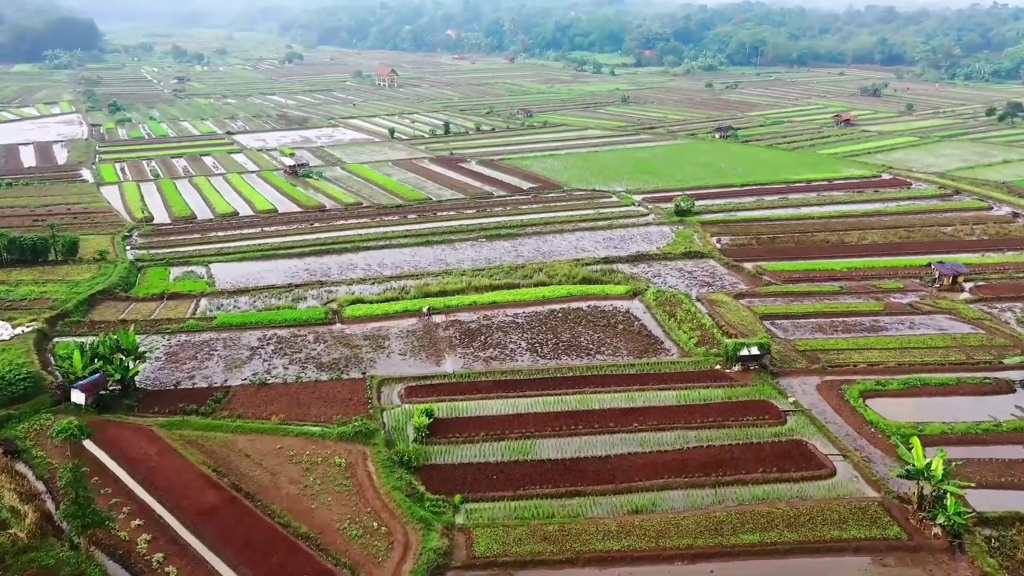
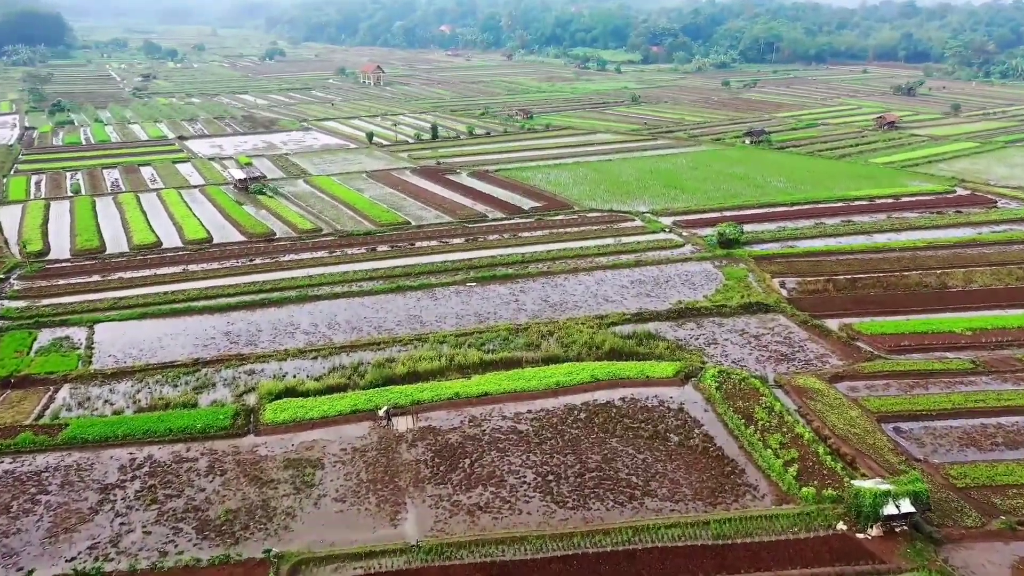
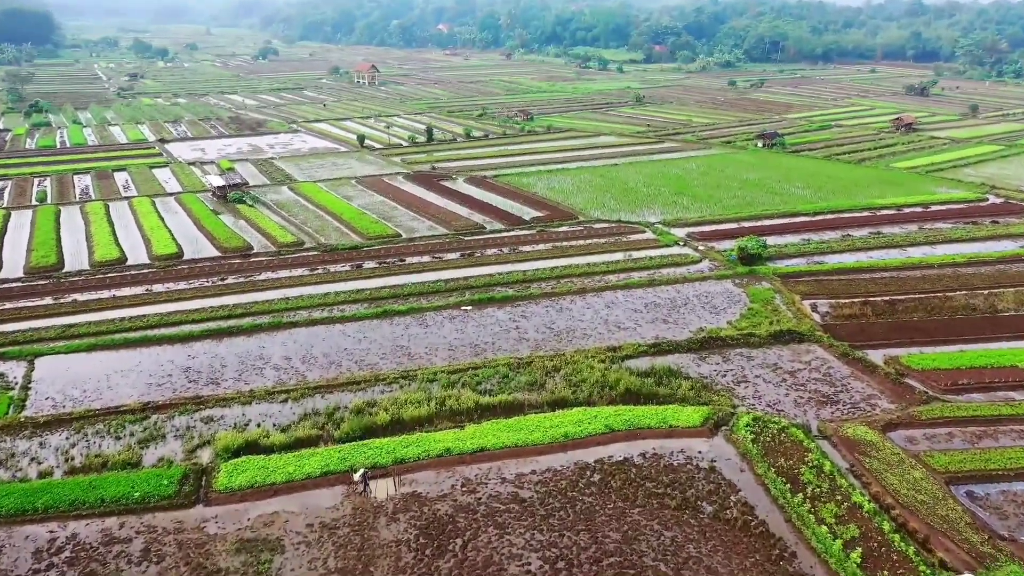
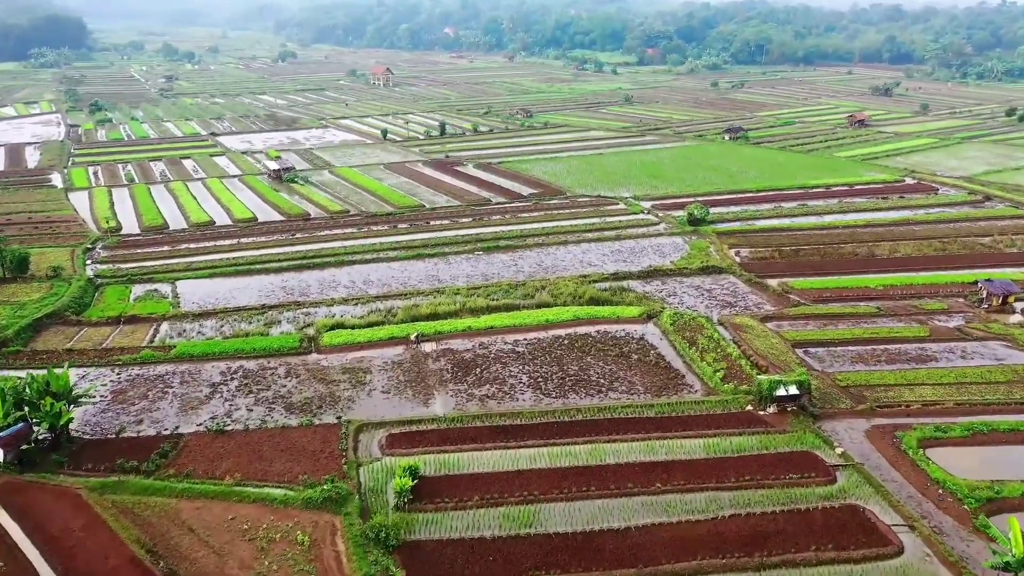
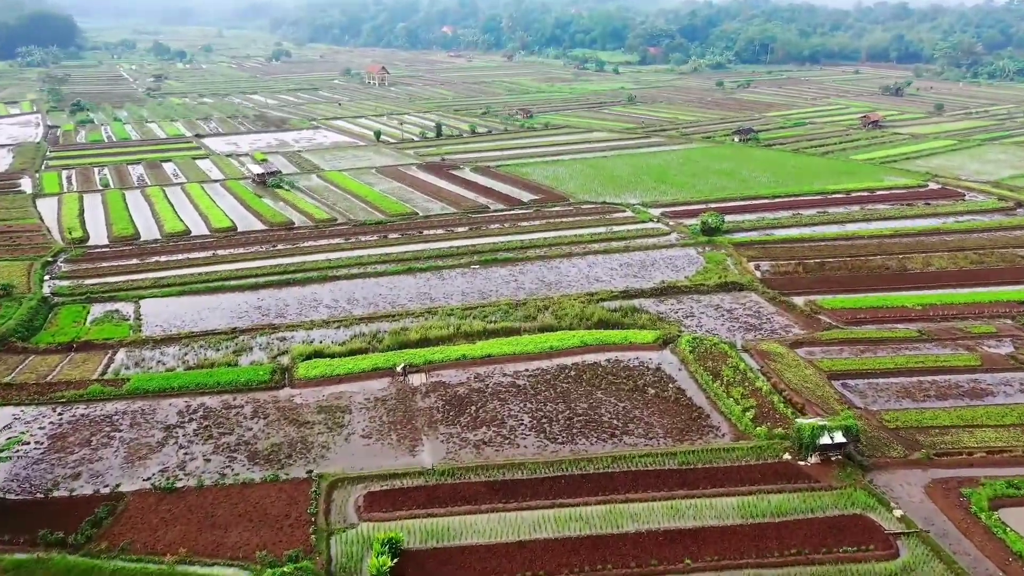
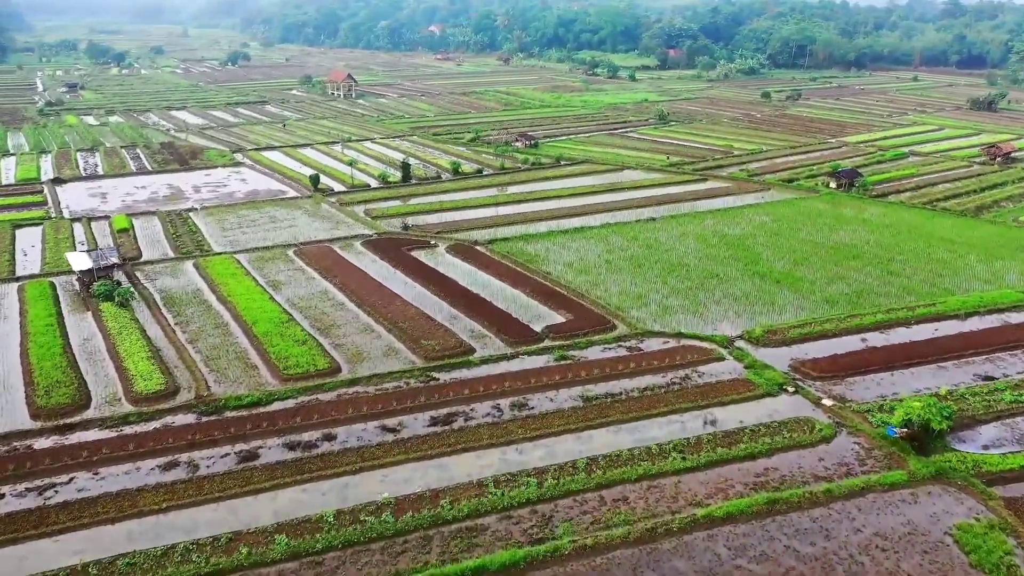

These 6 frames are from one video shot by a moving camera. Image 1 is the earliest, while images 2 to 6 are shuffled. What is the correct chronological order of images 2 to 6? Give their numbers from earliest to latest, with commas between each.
4, 5, 2, 3, 6
